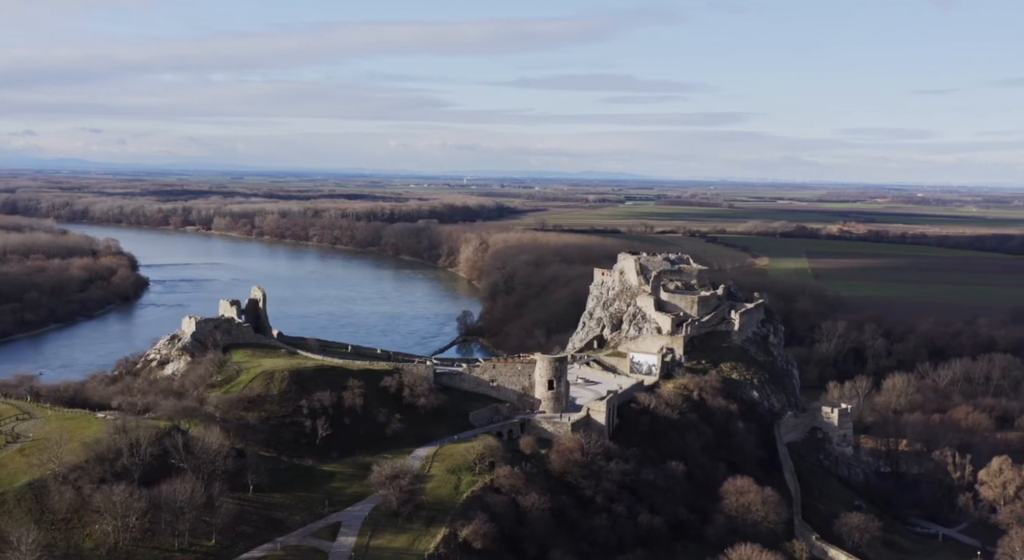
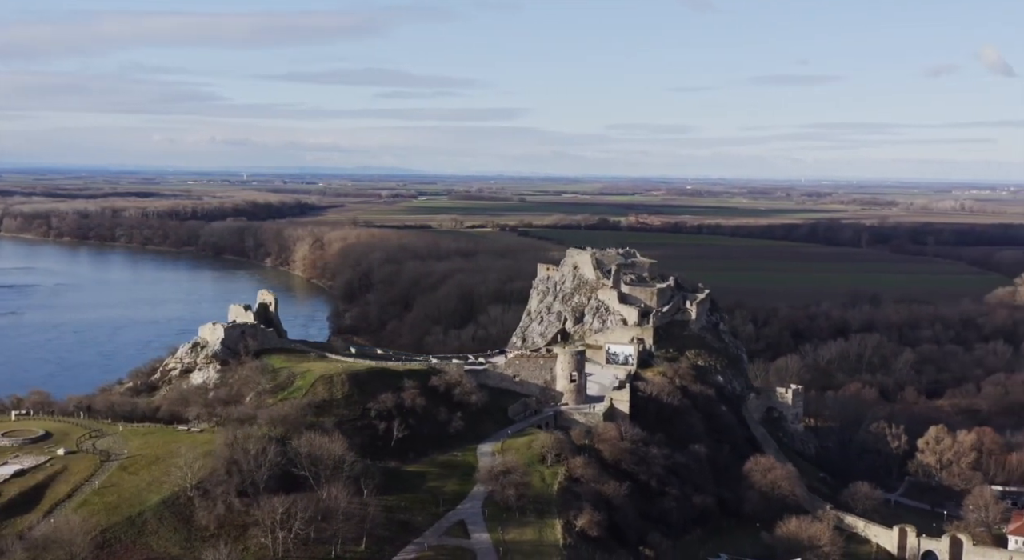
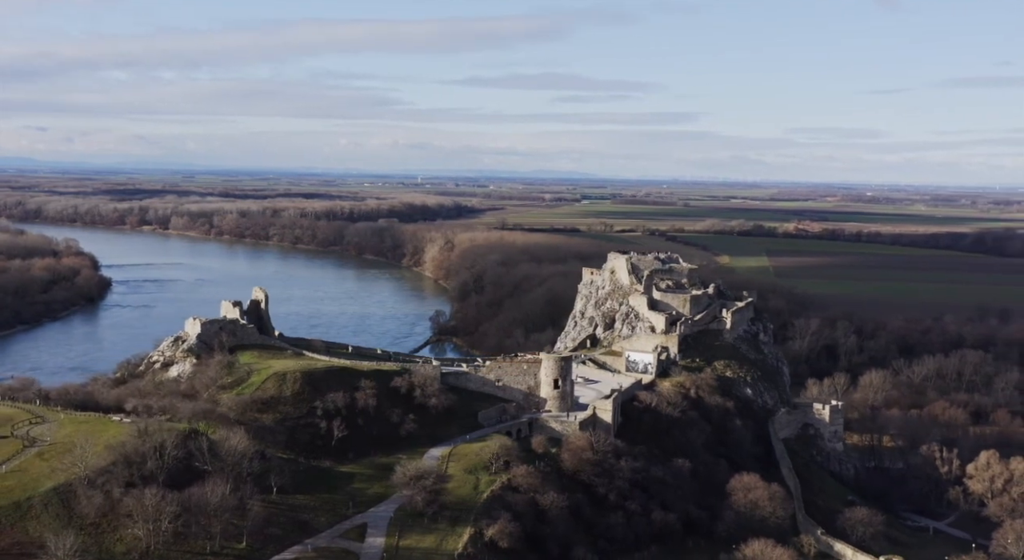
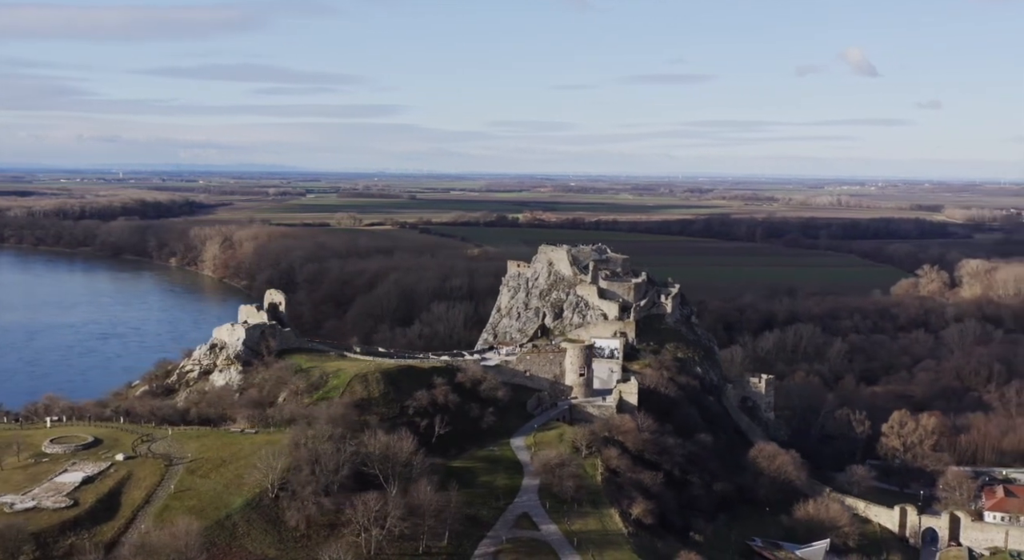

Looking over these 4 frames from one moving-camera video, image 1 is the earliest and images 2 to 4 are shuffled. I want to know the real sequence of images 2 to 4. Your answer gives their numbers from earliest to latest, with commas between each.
3, 2, 4
